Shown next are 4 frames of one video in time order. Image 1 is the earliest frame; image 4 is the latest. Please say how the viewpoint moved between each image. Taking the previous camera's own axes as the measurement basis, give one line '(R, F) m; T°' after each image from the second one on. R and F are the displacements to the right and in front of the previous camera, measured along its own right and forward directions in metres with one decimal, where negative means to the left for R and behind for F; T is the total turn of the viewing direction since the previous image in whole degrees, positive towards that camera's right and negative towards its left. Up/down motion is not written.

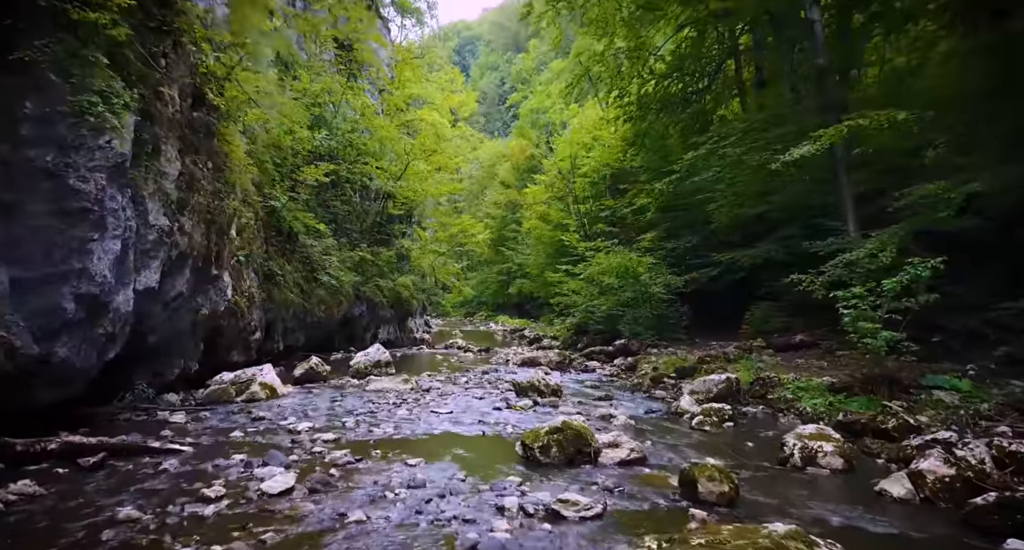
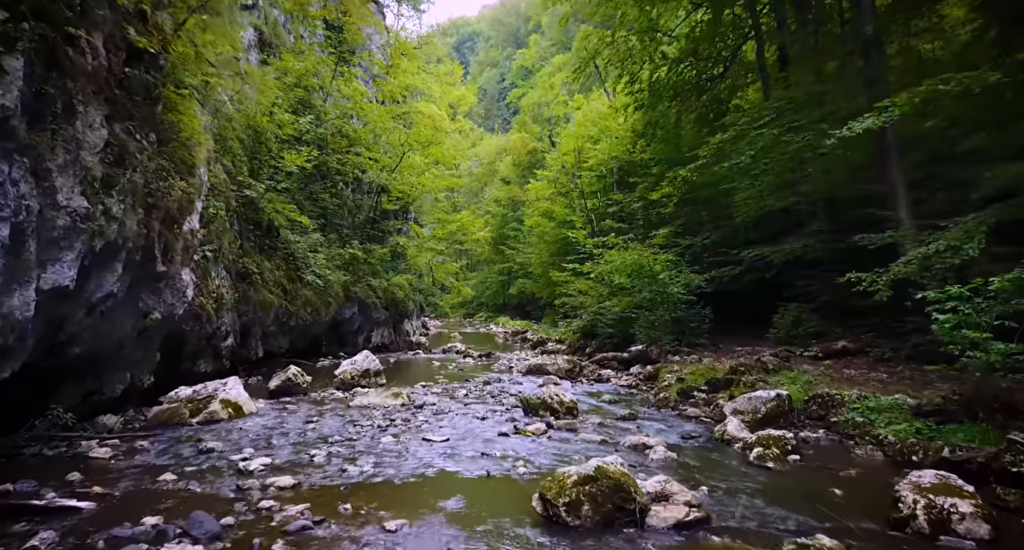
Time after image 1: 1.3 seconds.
(-0.1, +1.6) m; 0°
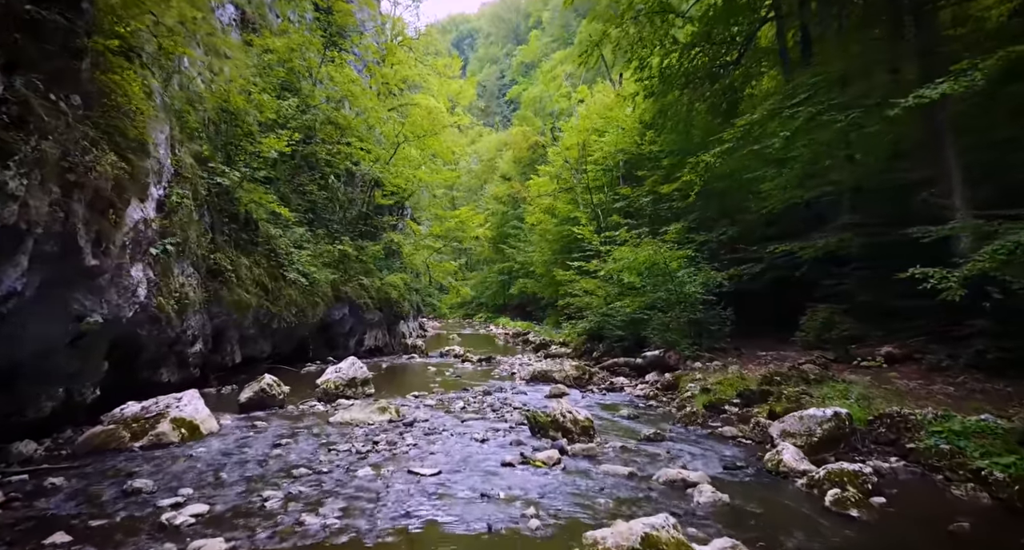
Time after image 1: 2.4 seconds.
(-0.1, +1.3) m; 0°
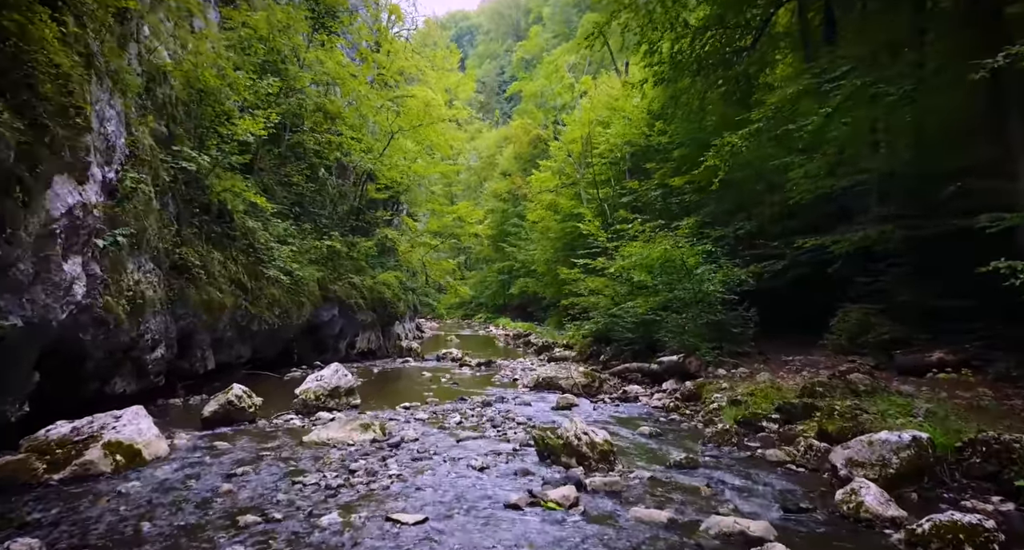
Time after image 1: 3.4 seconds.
(0.0, +1.3) m; 0°
